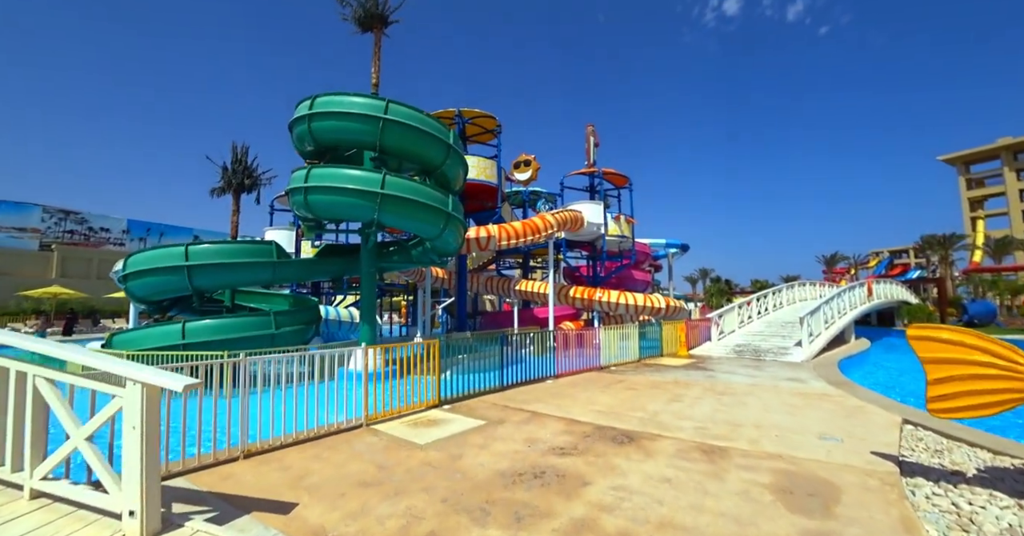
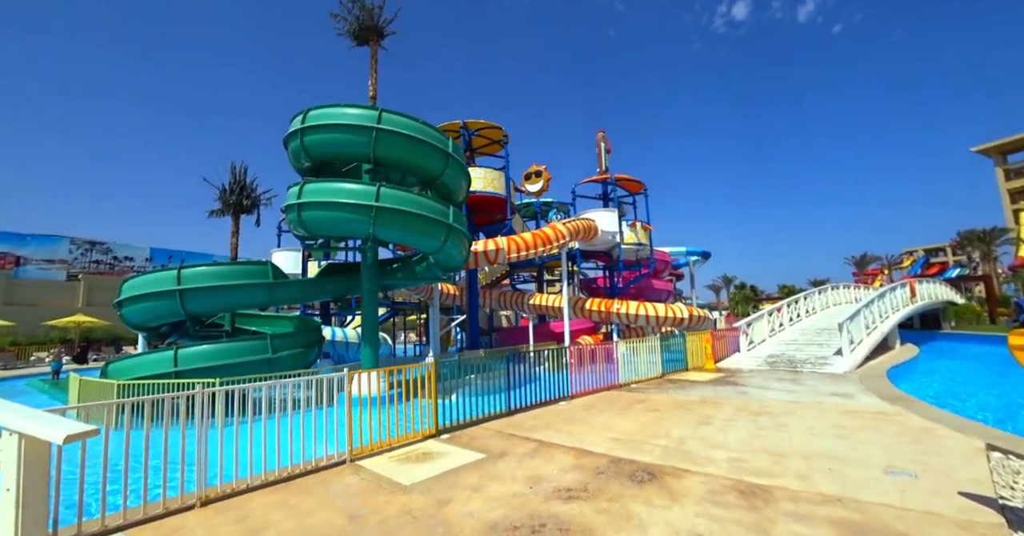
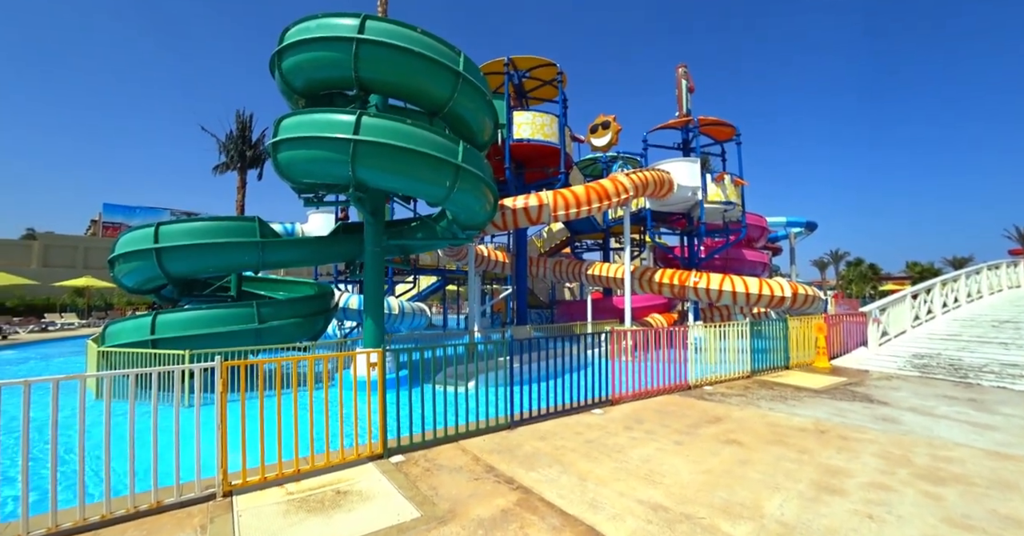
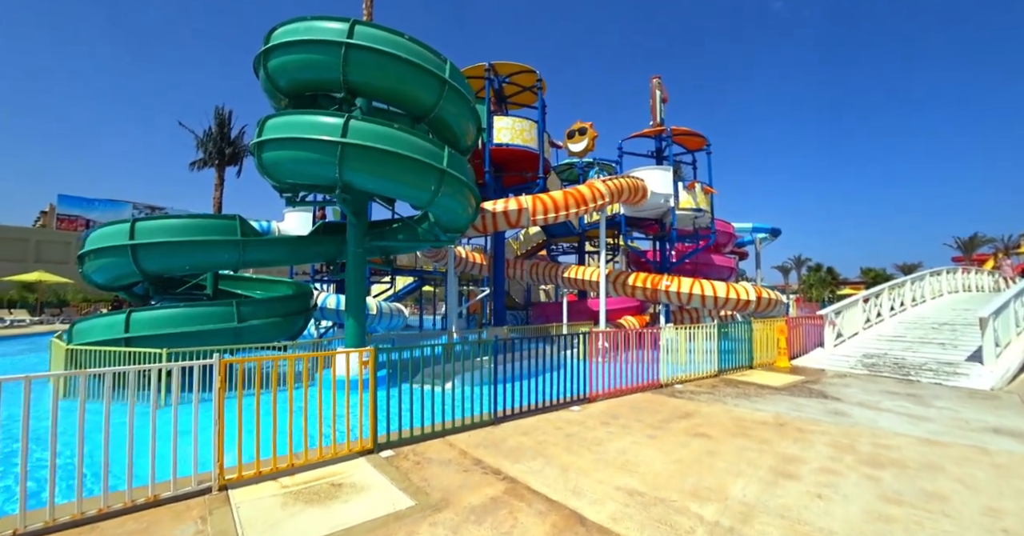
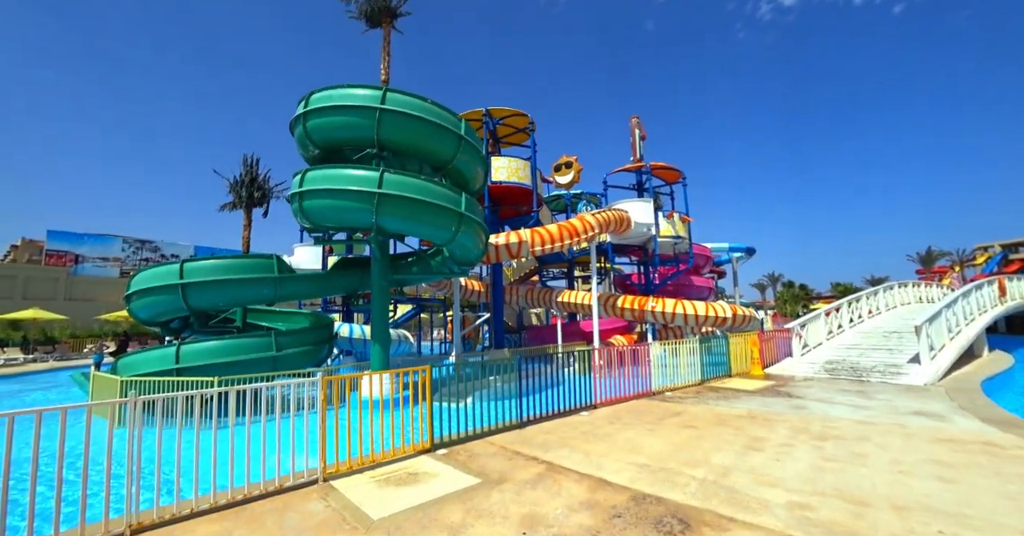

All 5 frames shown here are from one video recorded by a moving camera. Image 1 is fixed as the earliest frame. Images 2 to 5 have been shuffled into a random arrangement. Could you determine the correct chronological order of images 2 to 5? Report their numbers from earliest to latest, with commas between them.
2, 5, 4, 3
